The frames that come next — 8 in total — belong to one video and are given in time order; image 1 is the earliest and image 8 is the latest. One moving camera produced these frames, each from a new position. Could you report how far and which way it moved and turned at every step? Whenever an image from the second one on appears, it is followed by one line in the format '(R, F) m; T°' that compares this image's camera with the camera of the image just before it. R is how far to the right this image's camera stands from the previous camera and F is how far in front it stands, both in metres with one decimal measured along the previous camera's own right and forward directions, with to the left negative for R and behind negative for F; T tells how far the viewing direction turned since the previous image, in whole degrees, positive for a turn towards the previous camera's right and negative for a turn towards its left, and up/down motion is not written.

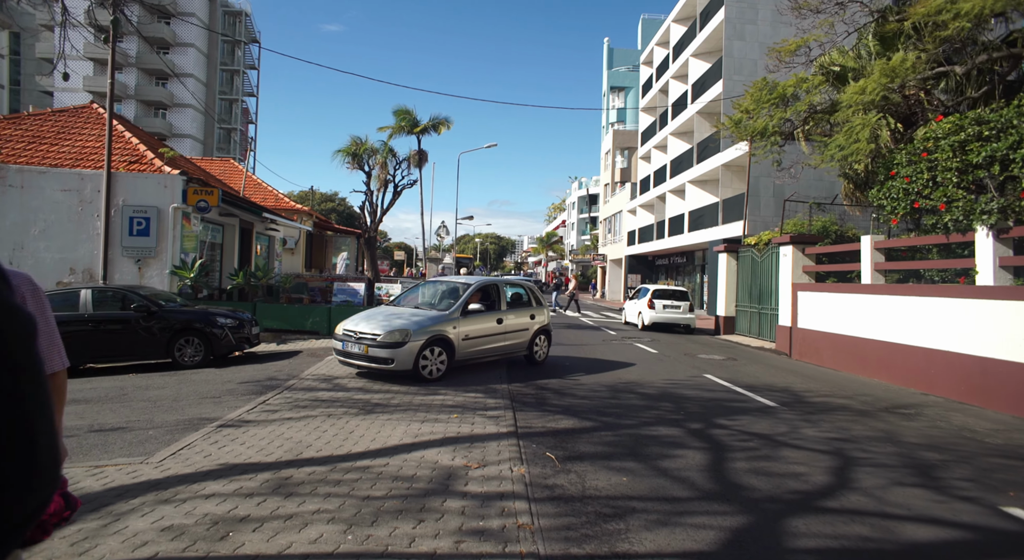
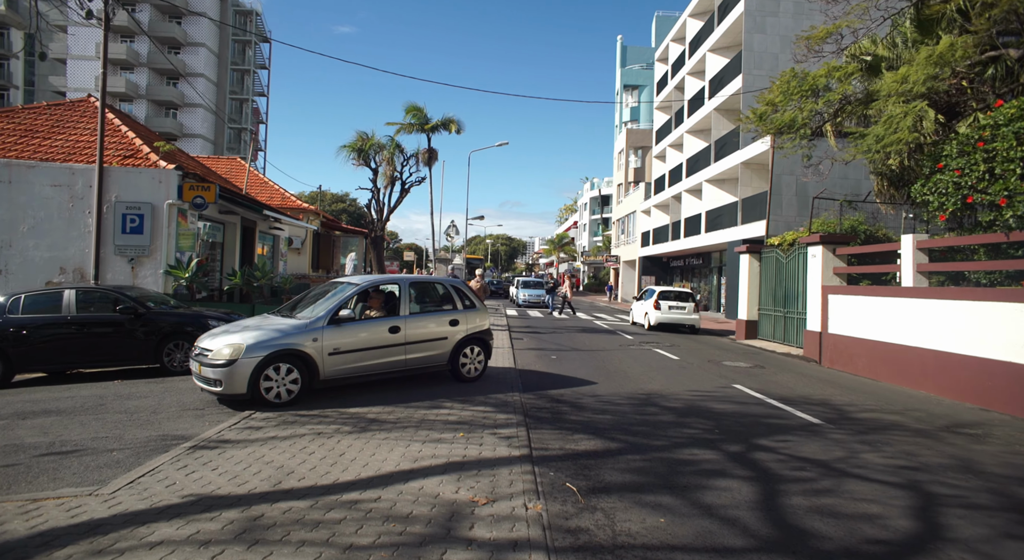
(0.0, +0.8) m; -1°
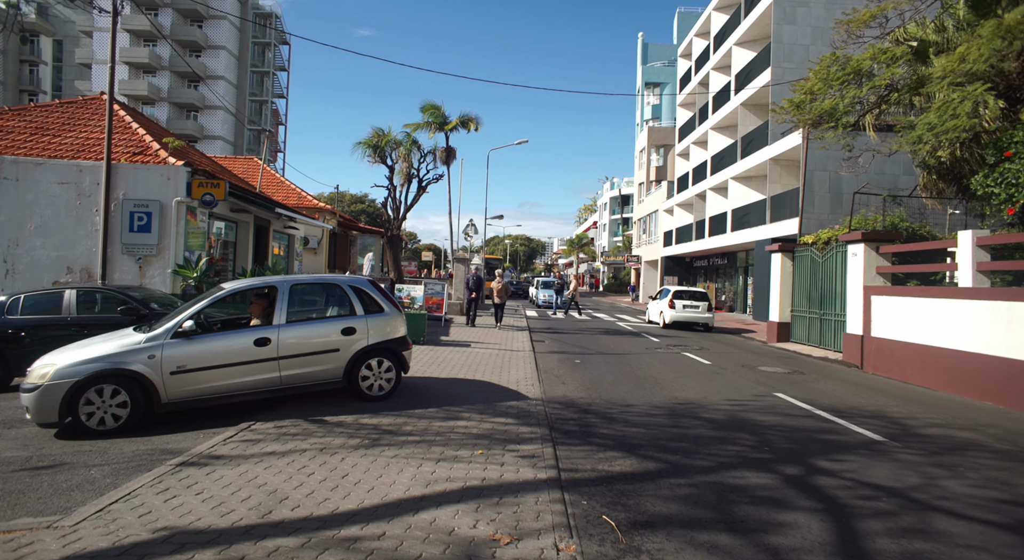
(-0.1, +0.7) m; -2°
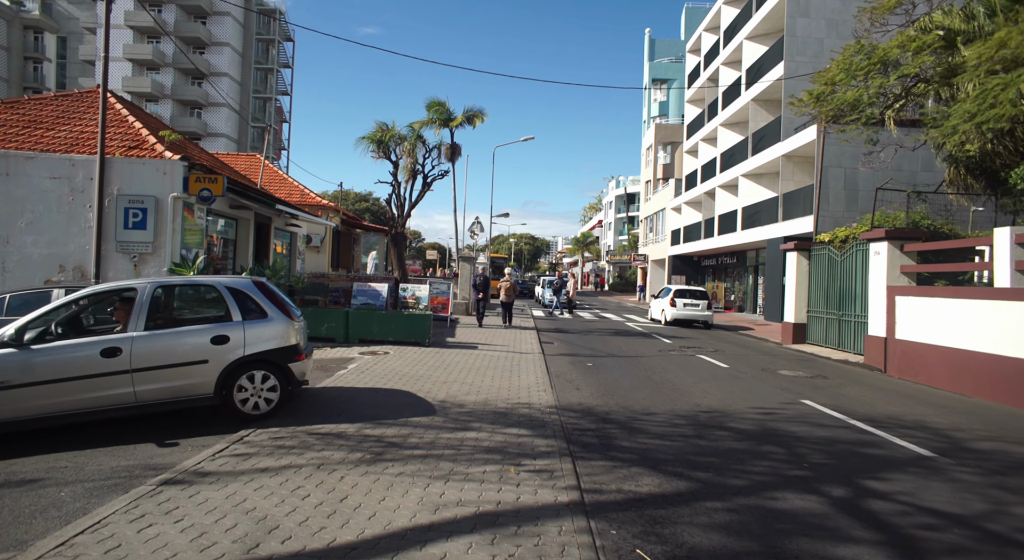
(-0.1, +0.5) m; 0°
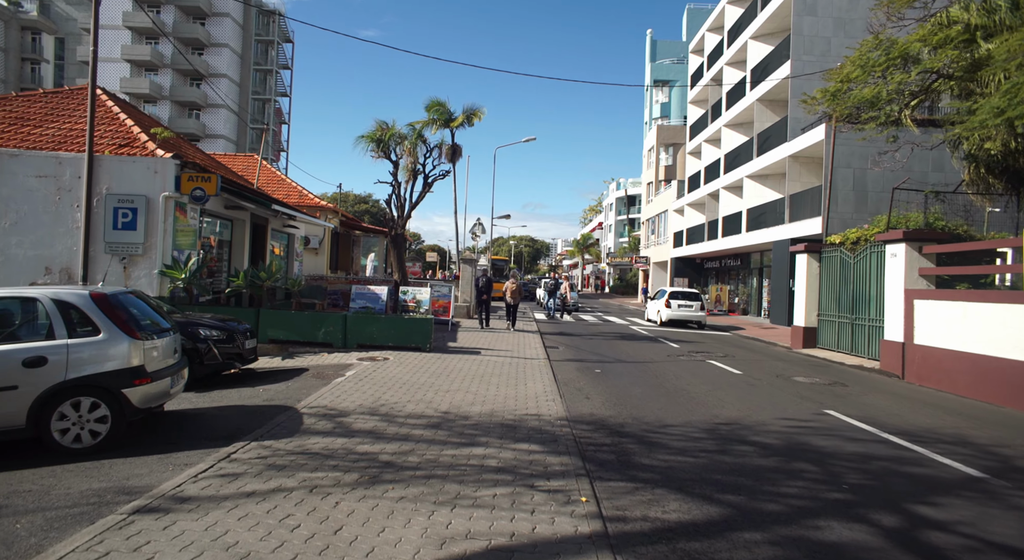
(-0.1, +0.5) m; 0°
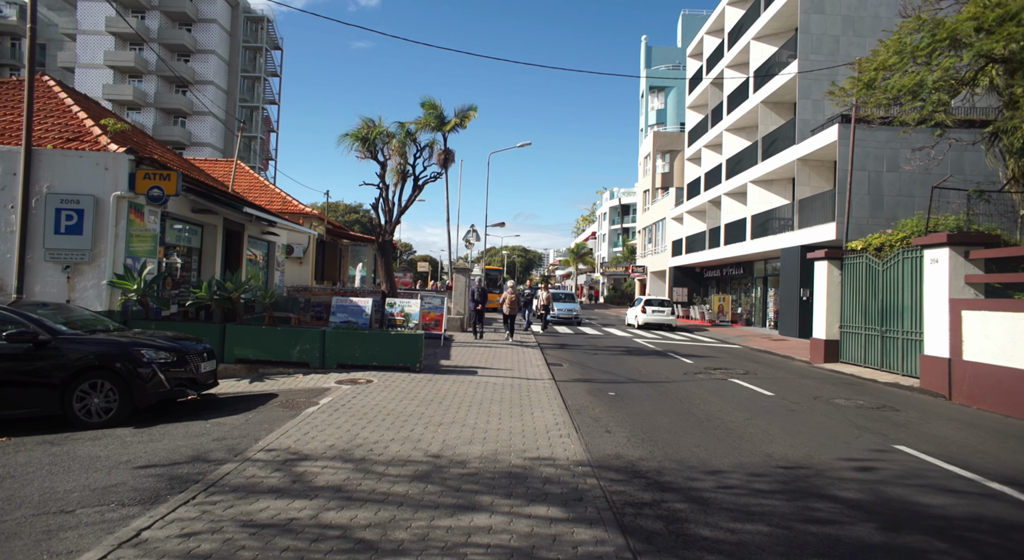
(-0.1, +1.4) m; +1°
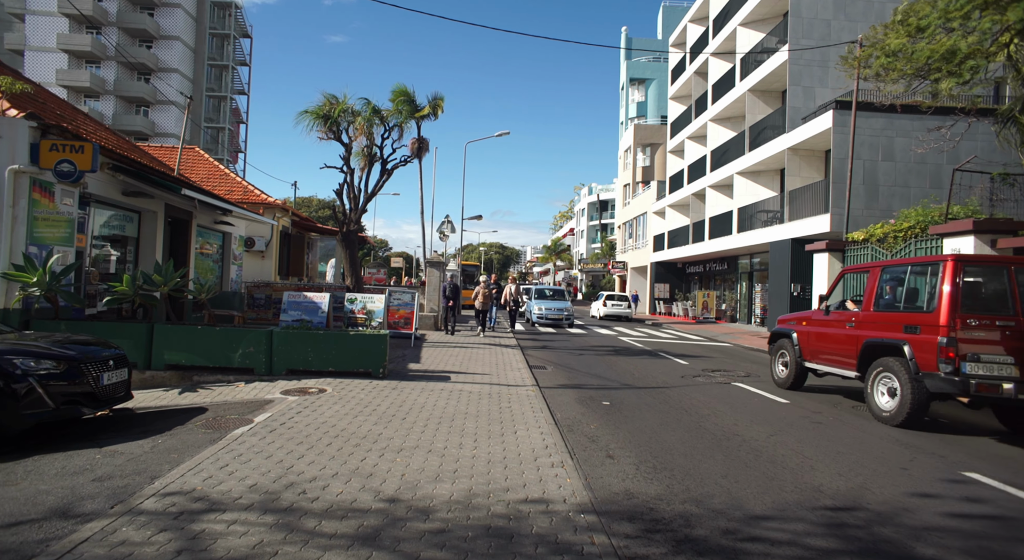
(0.0, +1.4) m; +2°
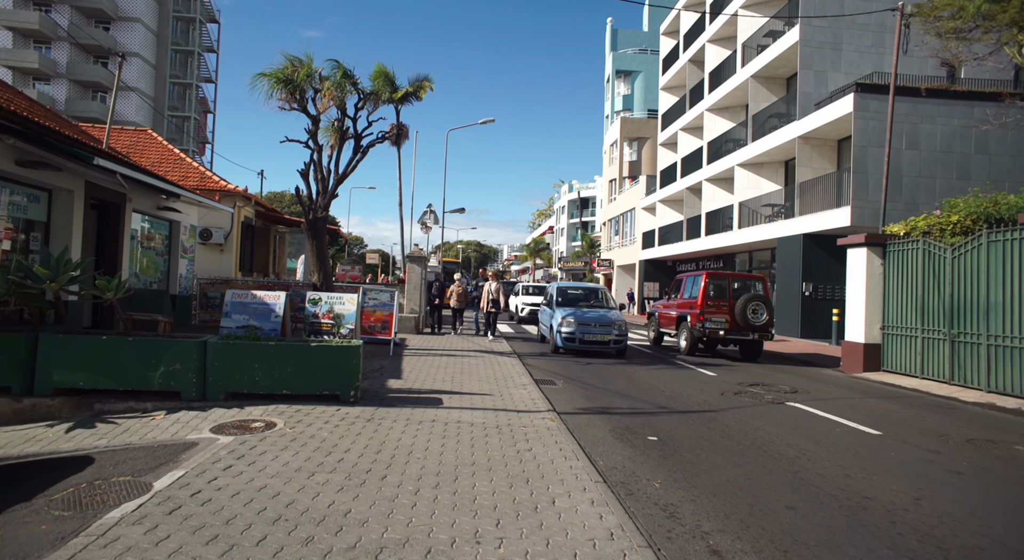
(-0.4, +2.3) m; +2°
